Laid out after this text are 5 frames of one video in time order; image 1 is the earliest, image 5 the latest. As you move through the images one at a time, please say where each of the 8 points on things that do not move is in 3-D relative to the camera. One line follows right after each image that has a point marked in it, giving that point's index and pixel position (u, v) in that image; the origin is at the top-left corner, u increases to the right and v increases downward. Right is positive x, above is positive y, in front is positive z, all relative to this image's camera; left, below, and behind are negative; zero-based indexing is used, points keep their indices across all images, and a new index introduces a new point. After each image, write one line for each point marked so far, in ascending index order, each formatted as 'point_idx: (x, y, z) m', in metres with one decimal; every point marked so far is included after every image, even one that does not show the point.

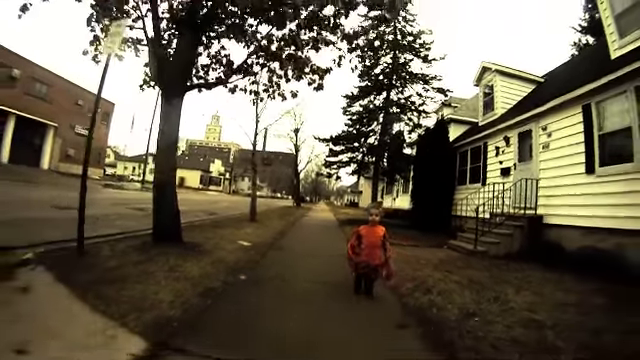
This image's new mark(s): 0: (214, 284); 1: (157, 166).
0: (-1.2, -1.2, +5.4) m
1: (-2.6, +0.2, +8.1) m
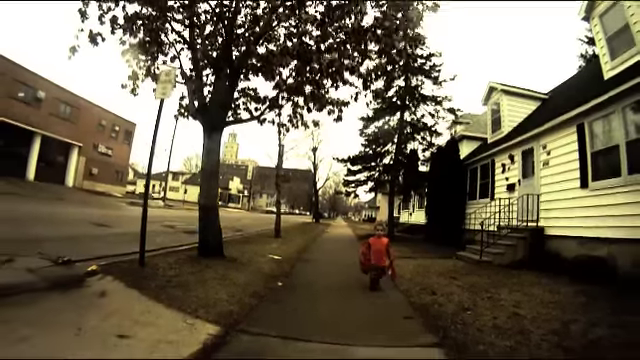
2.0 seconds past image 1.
0: (-0.9, -1.5, +6.5) m
1: (-2.2, -0.2, +9.4) m
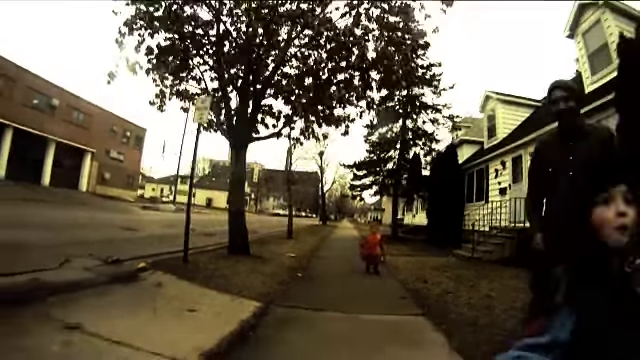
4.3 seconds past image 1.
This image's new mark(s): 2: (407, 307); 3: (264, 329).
0: (-0.6, -1.7, +8.0) m
1: (-2.0, -0.4, +10.9) m
2: (+1.1, -1.6, +6.1) m
3: (-0.6, -1.6, +5.1) m
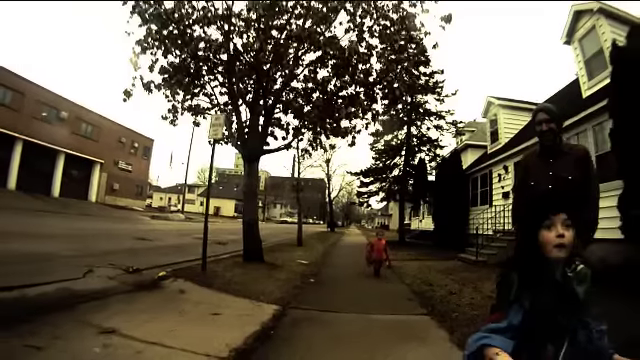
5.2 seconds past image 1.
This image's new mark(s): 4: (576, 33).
0: (-0.4, -1.9, +8.5) m
1: (-1.8, -0.7, +11.4) m
2: (+1.3, -1.8, +6.6) m
3: (-0.5, -1.8, +5.6) m
4: (+8.3, +4.8, +15.4) m
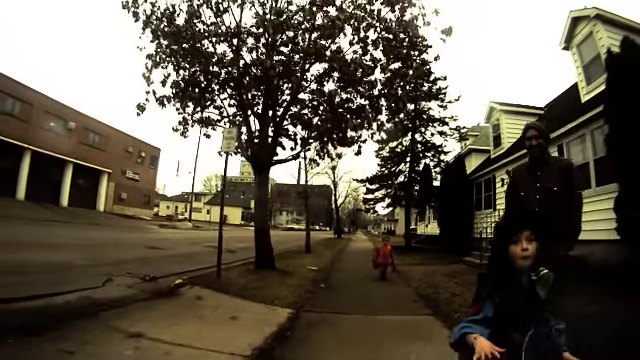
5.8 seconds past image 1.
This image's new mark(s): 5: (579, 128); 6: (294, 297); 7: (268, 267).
0: (-0.2, -2.0, +9.0) m
1: (-1.6, -0.9, +11.9) m
2: (+1.4, -1.9, +7.0) m
3: (-0.3, -1.9, +6.0) m
4: (+8.5, +4.6, +15.8) m
5: (+6.9, +1.4, +12.6) m
6: (-0.4, -1.9, +7.9) m
7: (-1.3, -2.2, +11.8) m
